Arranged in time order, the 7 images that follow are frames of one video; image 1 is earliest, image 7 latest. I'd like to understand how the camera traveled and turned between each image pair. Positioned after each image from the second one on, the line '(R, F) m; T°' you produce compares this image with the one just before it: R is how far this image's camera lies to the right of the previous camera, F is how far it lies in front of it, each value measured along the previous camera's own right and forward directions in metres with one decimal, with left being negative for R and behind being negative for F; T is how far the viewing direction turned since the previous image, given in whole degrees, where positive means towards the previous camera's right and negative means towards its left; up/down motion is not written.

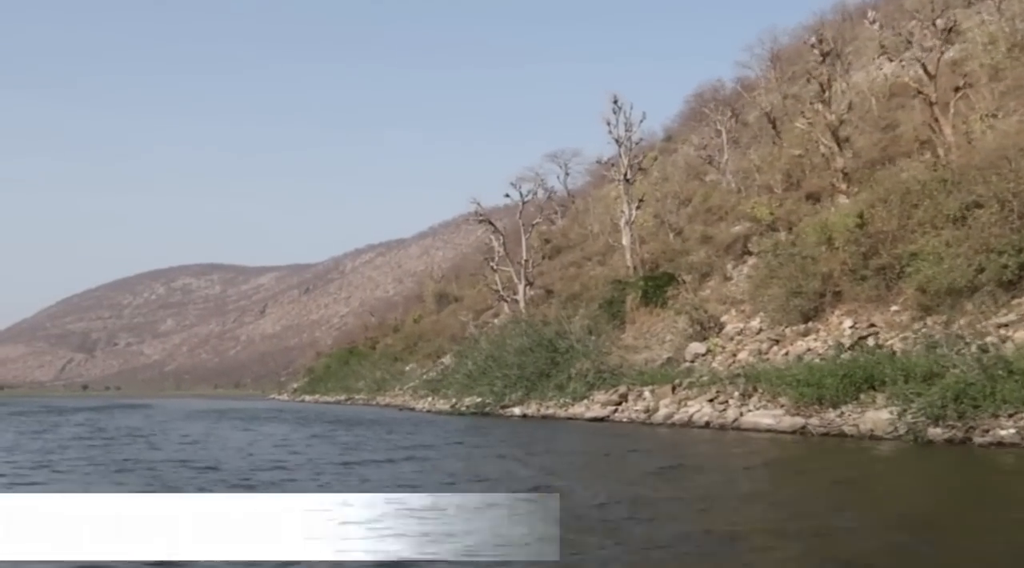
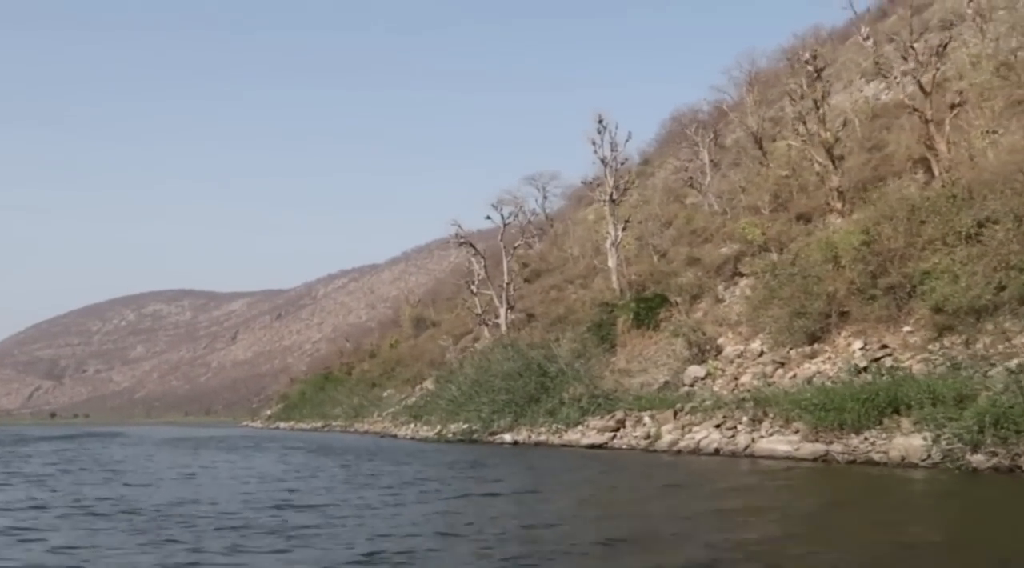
(-0.4, +0.9) m; +2°
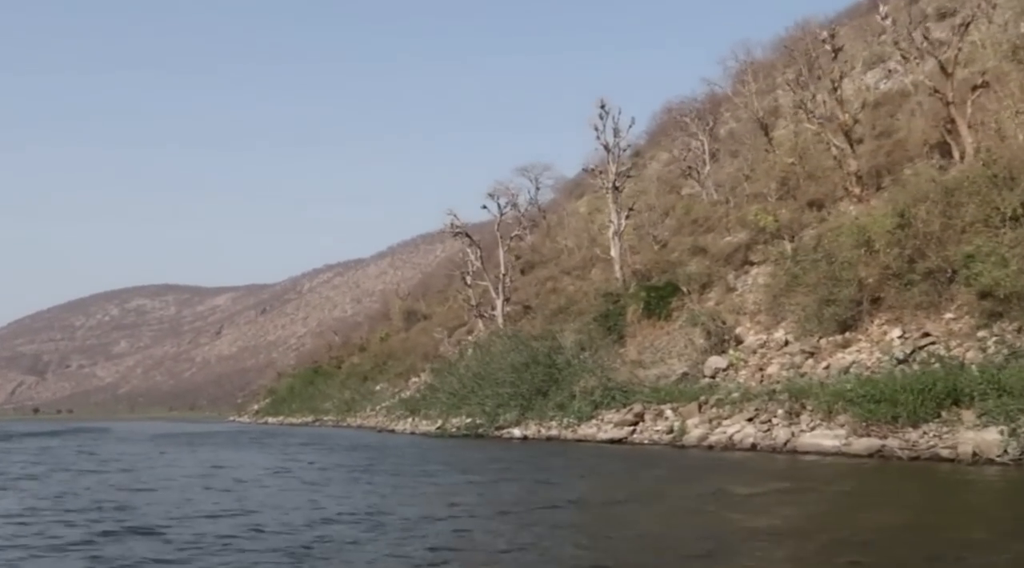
(-0.6, +1.1) m; +1°
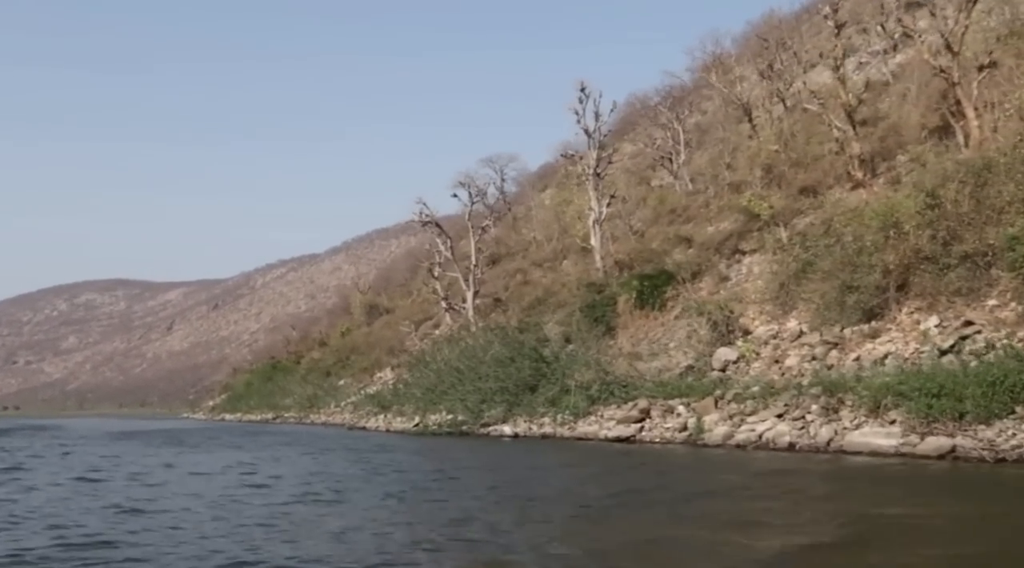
(-0.8, +1.6) m; +3°
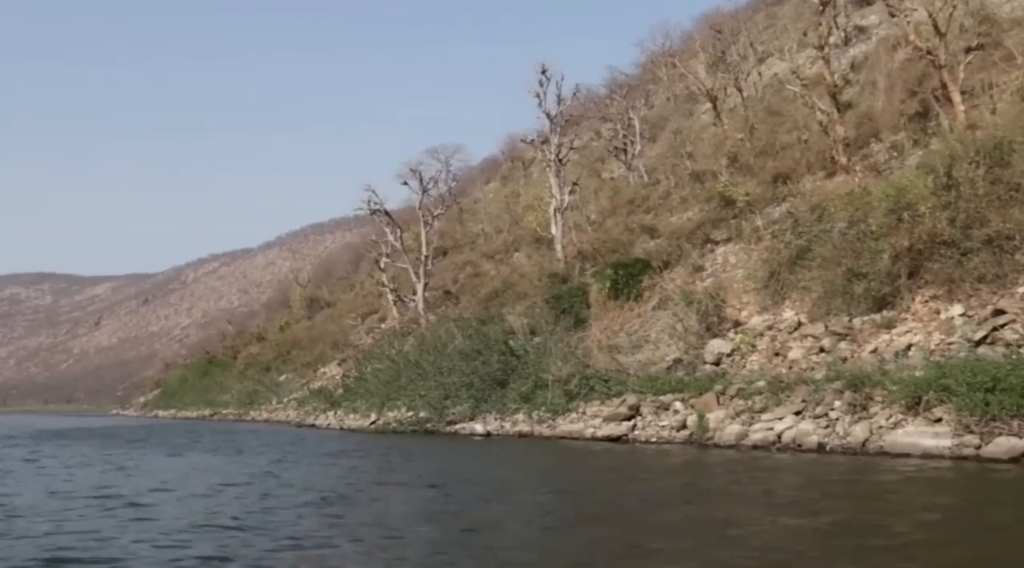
(-0.7, +1.7) m; +4°
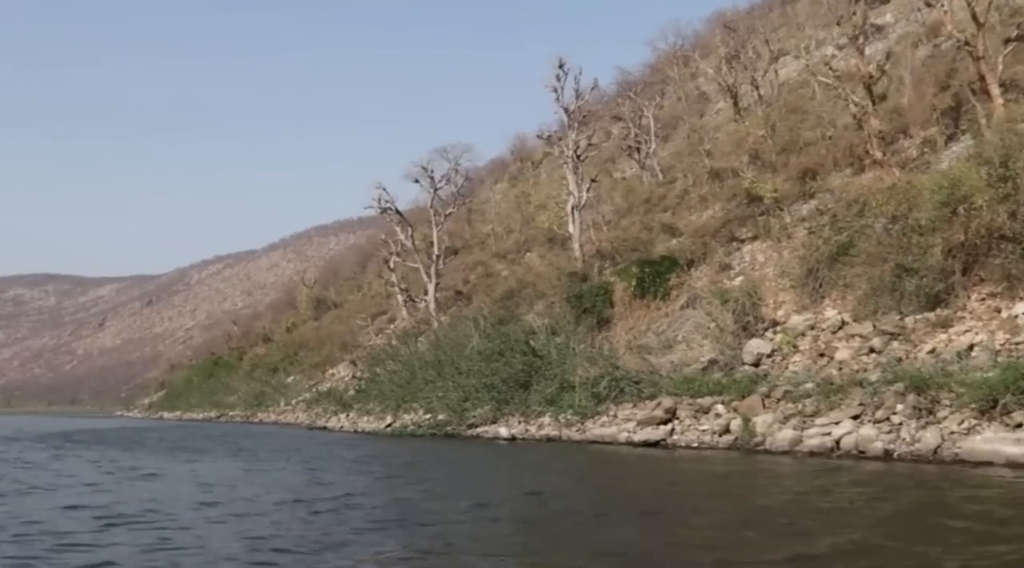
(-0.5, +0.8) m; 0°
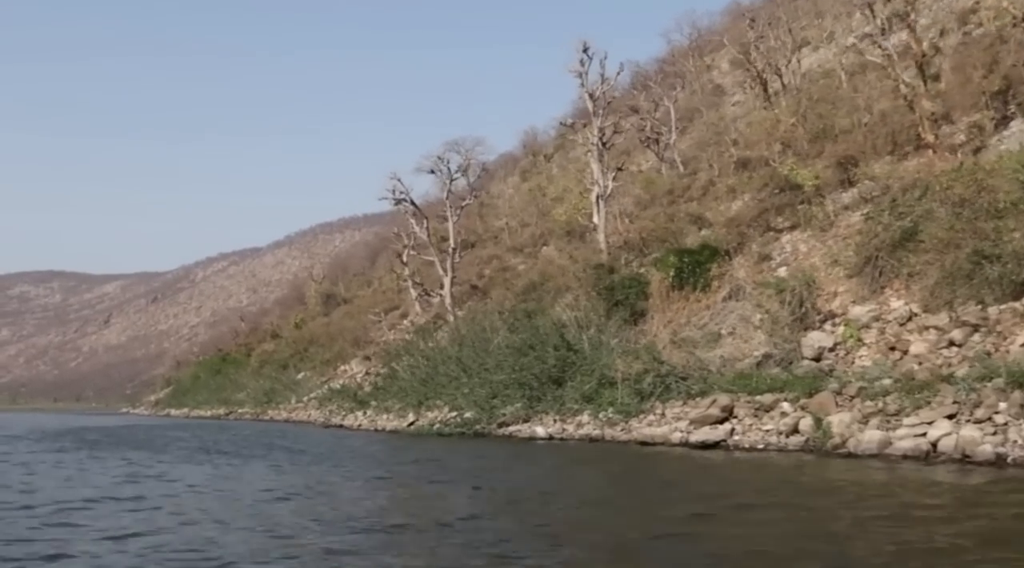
(-0.6, +1.2) m; 0°
